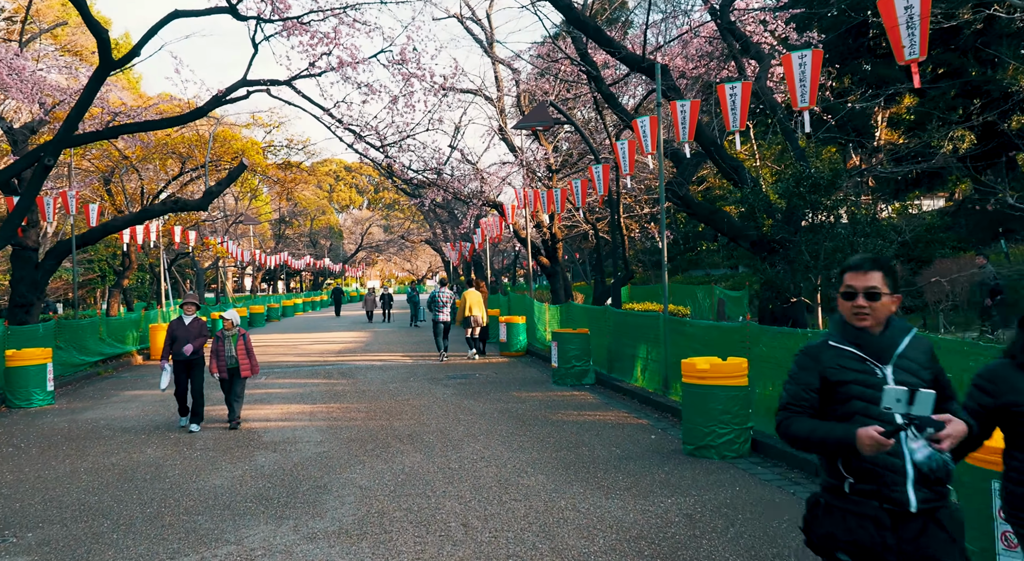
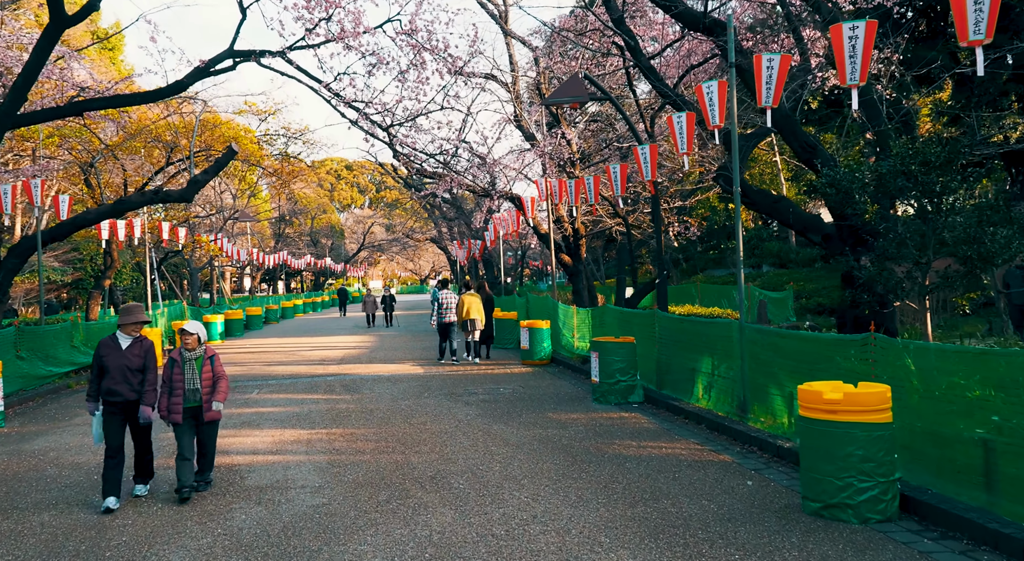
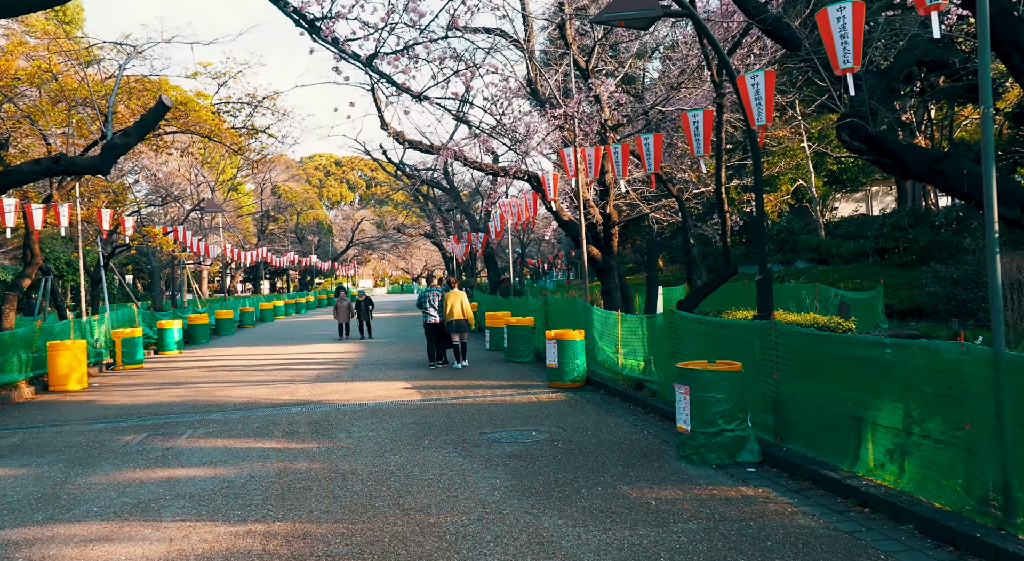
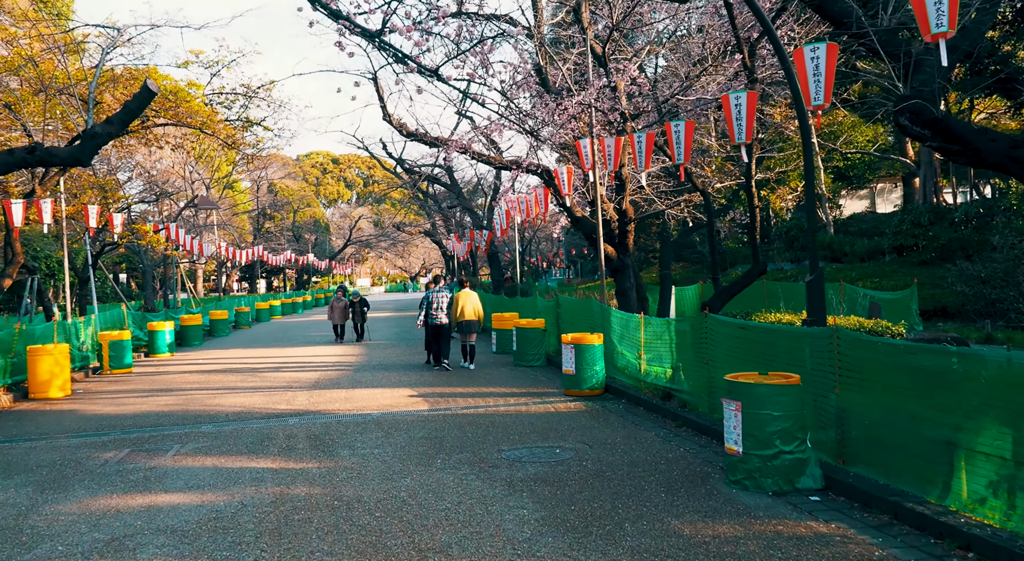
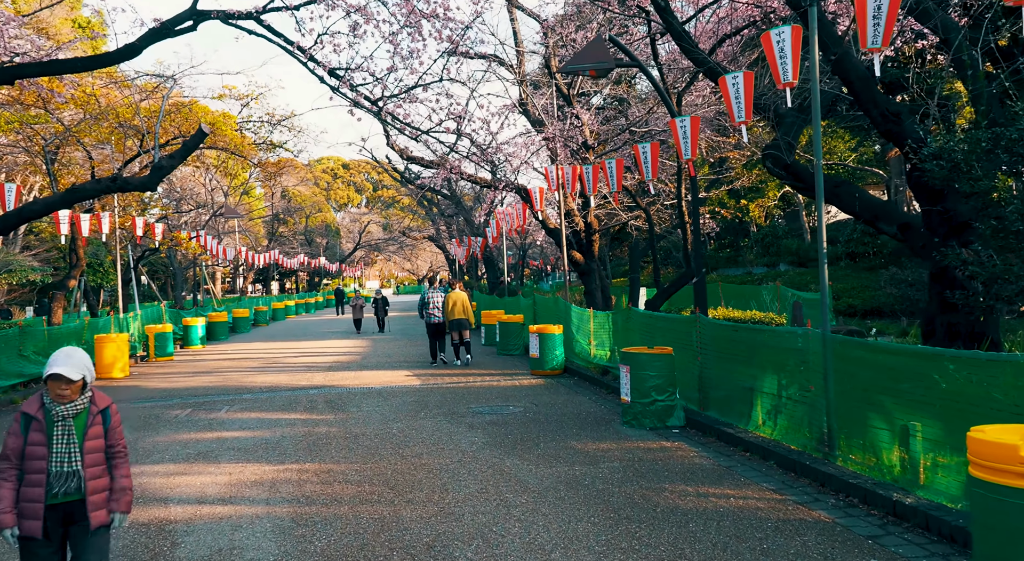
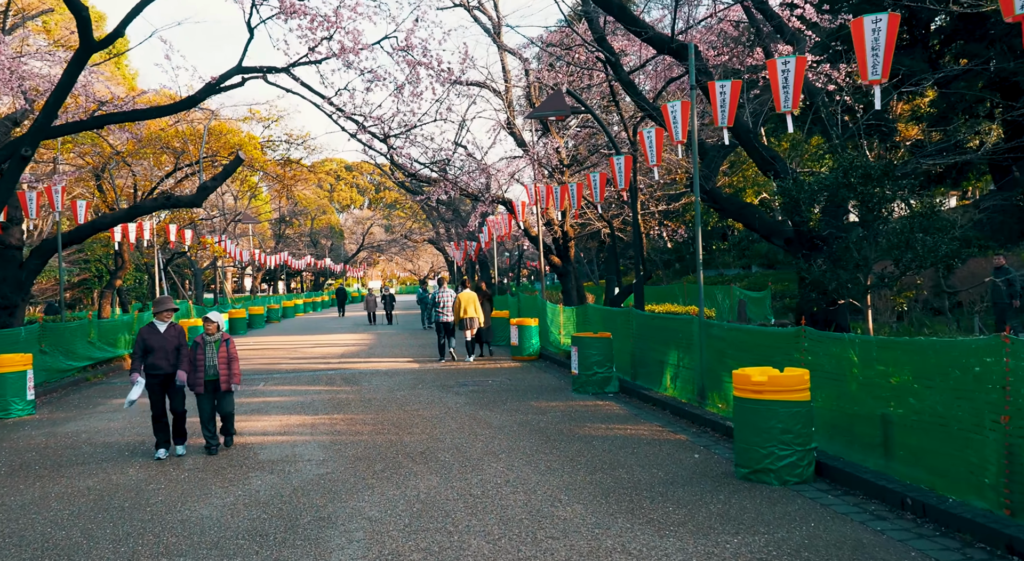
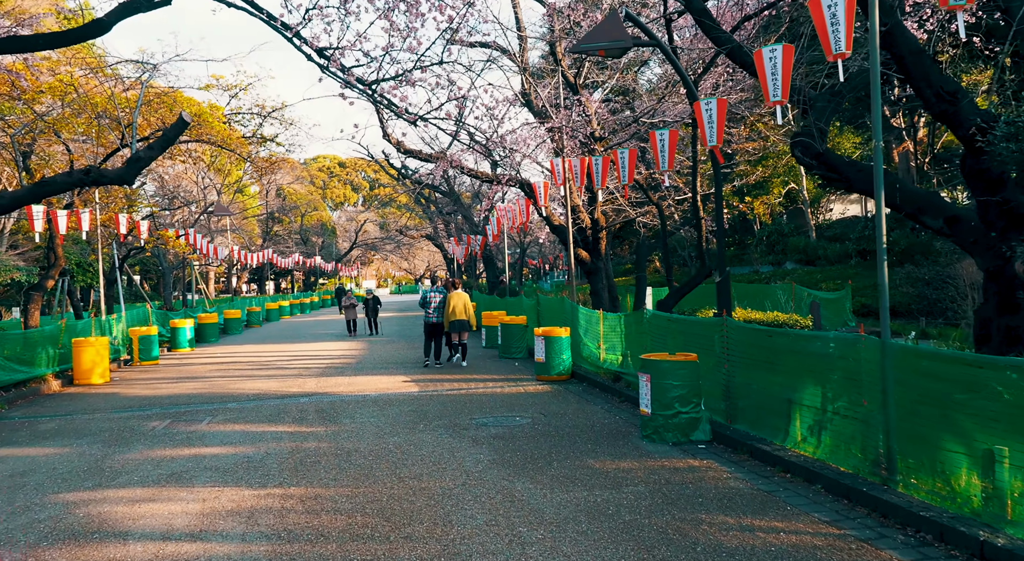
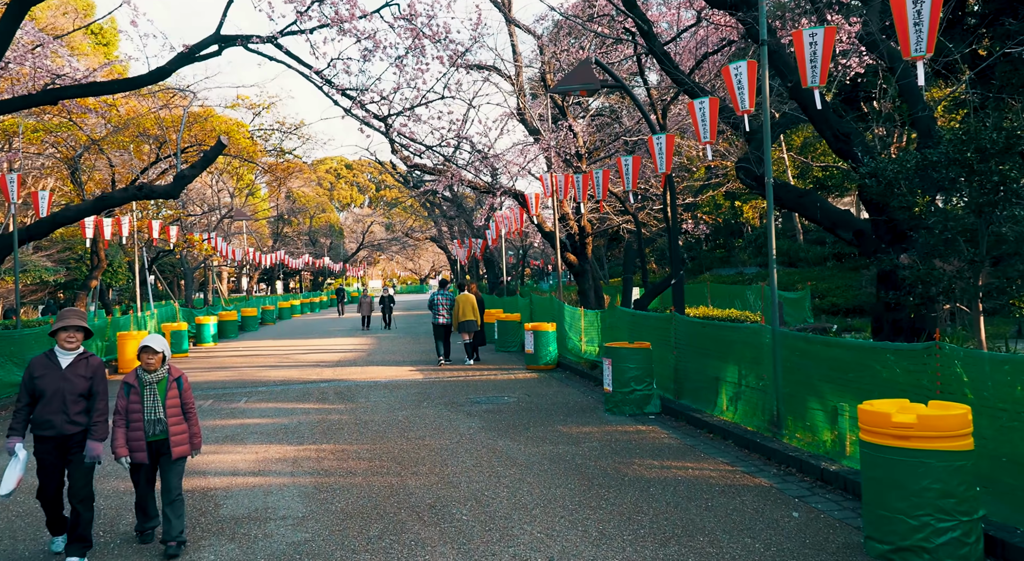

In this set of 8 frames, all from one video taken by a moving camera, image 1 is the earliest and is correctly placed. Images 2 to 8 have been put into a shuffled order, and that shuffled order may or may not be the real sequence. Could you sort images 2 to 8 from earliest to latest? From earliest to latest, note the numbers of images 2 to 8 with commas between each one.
6, 2, 8, 5, 7, 3, 4
